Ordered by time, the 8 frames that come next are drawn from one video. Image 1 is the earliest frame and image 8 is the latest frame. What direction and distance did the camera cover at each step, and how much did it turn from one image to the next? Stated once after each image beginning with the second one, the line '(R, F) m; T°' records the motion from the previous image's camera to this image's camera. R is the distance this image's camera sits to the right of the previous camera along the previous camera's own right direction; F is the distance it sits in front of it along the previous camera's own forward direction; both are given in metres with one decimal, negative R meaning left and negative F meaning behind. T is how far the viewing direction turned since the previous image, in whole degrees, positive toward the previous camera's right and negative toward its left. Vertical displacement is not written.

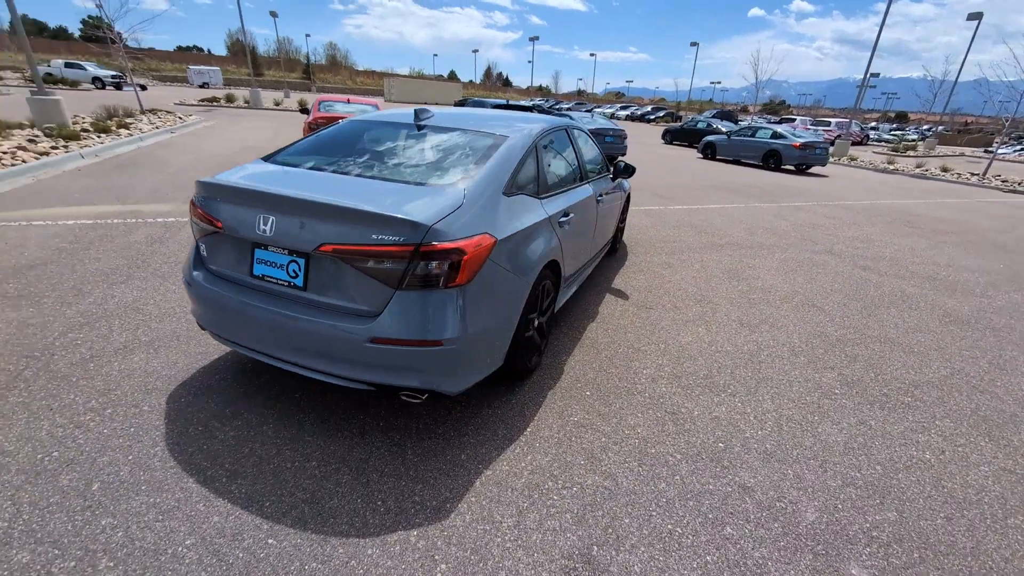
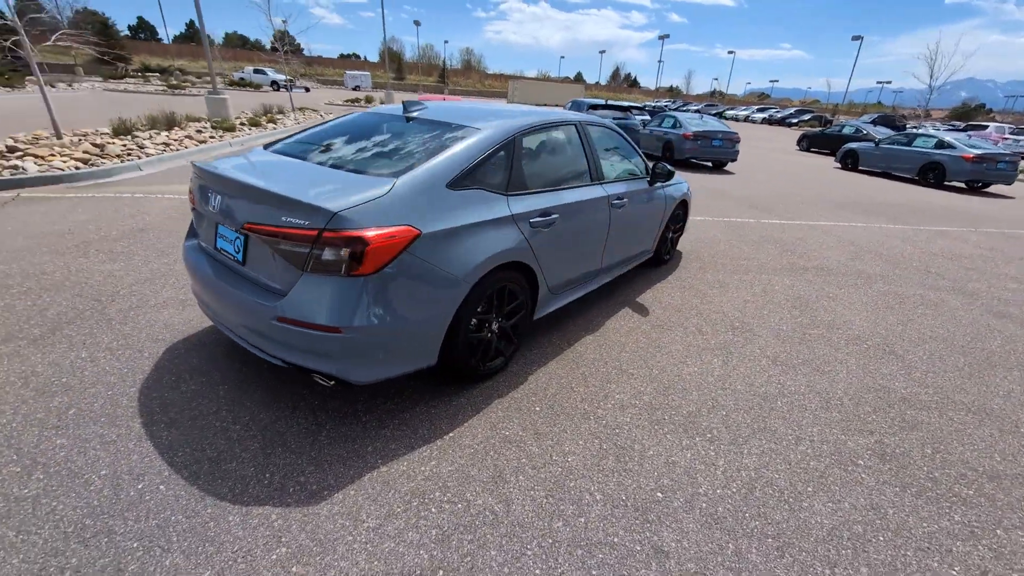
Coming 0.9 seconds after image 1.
(+1.0, +0.3) m; -14°
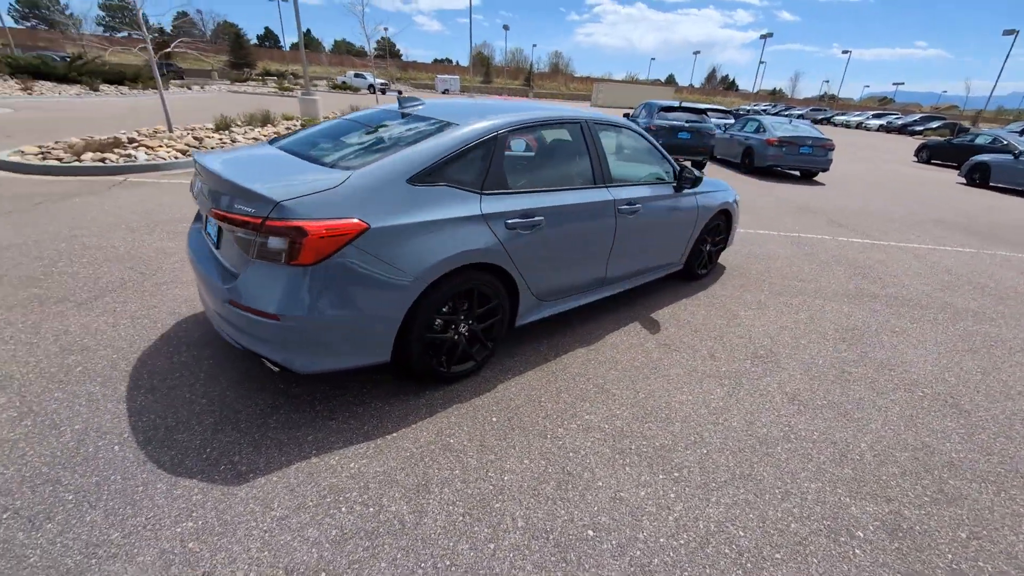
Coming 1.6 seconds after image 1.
(+0.7, +0.2) m; -10°
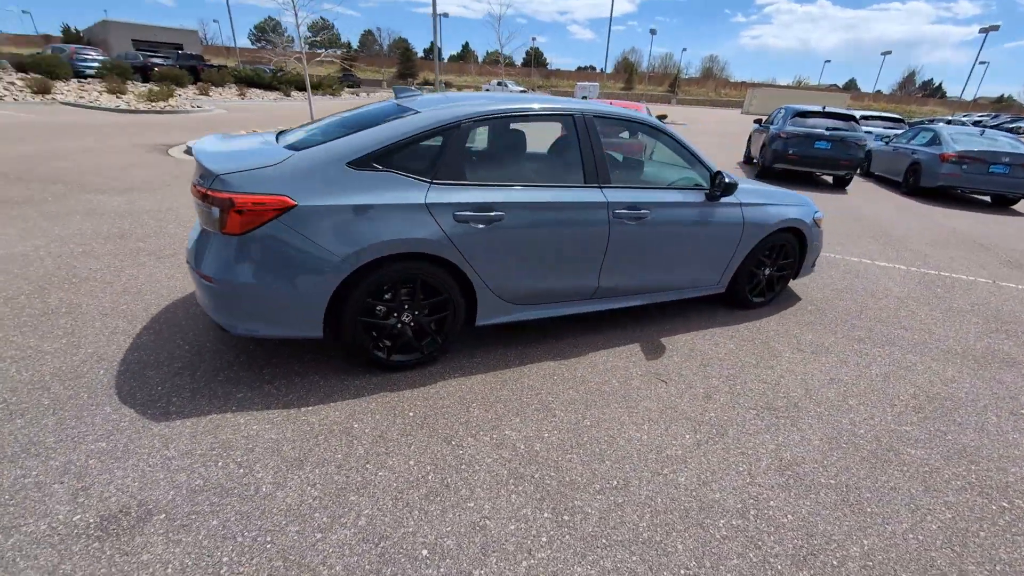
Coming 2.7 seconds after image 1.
(+1.1, +0.3) m; -16°
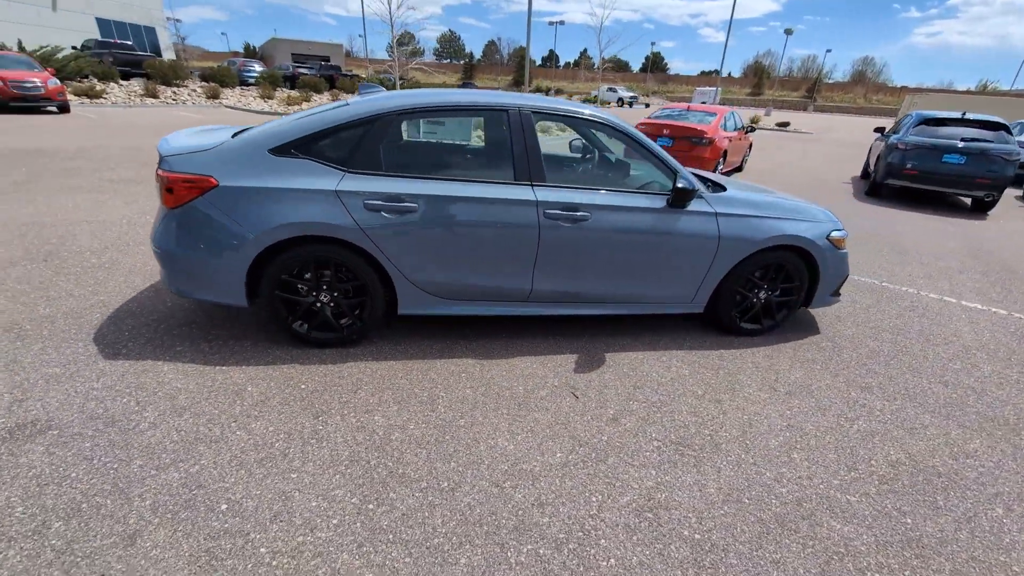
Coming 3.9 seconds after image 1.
(+1.3, +0.2) m; -13°
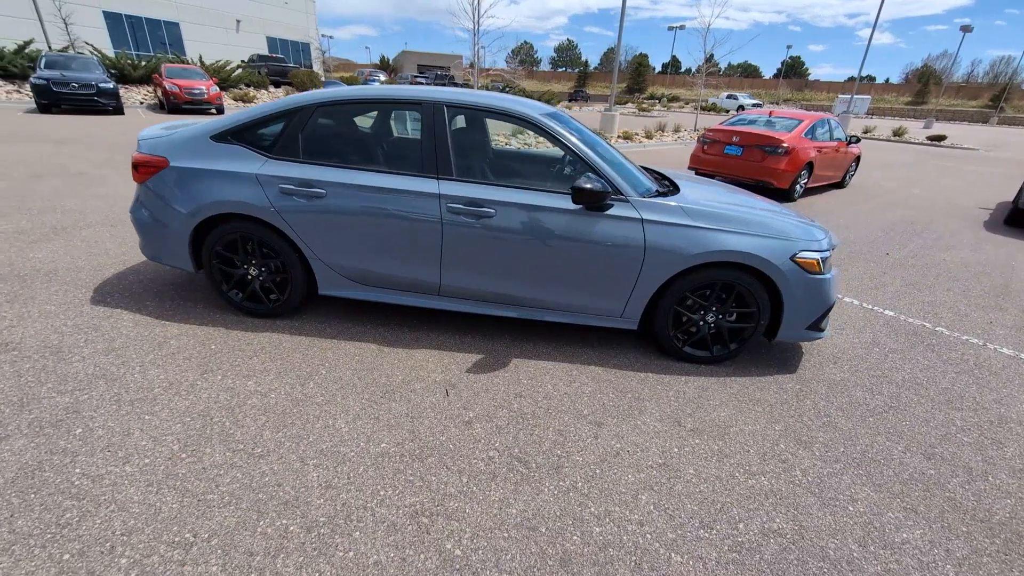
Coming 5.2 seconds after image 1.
(+1.4, +0.2) m; -13°
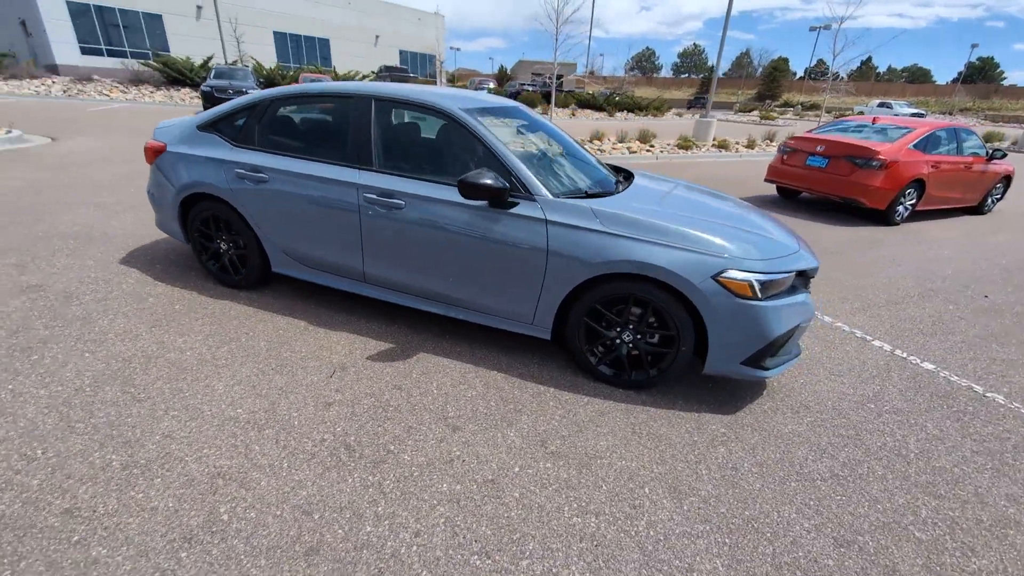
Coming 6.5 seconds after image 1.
(+1.4, +0.2) m; -13°
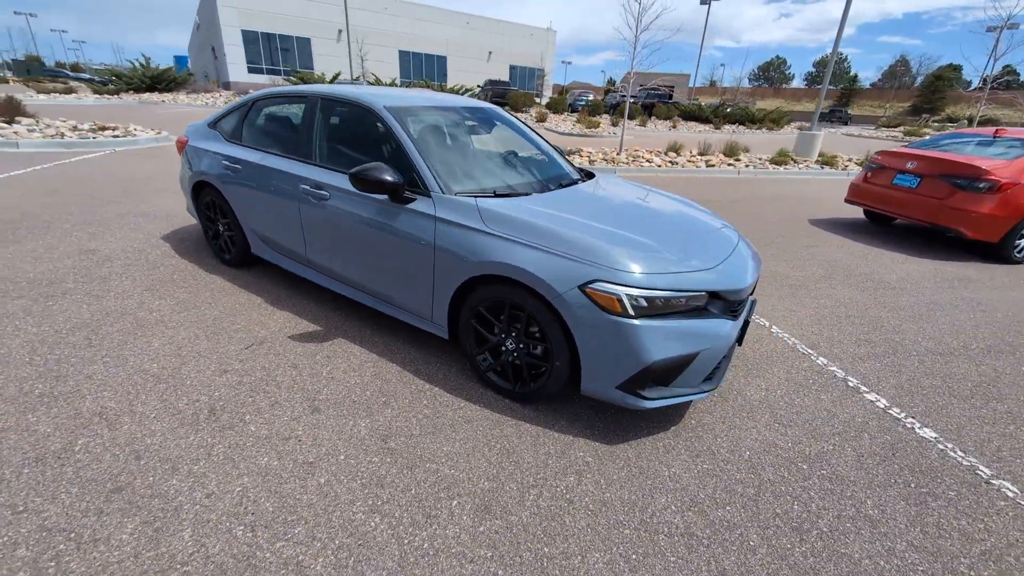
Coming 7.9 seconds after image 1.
(+1.3, +0.2) m; -13°
